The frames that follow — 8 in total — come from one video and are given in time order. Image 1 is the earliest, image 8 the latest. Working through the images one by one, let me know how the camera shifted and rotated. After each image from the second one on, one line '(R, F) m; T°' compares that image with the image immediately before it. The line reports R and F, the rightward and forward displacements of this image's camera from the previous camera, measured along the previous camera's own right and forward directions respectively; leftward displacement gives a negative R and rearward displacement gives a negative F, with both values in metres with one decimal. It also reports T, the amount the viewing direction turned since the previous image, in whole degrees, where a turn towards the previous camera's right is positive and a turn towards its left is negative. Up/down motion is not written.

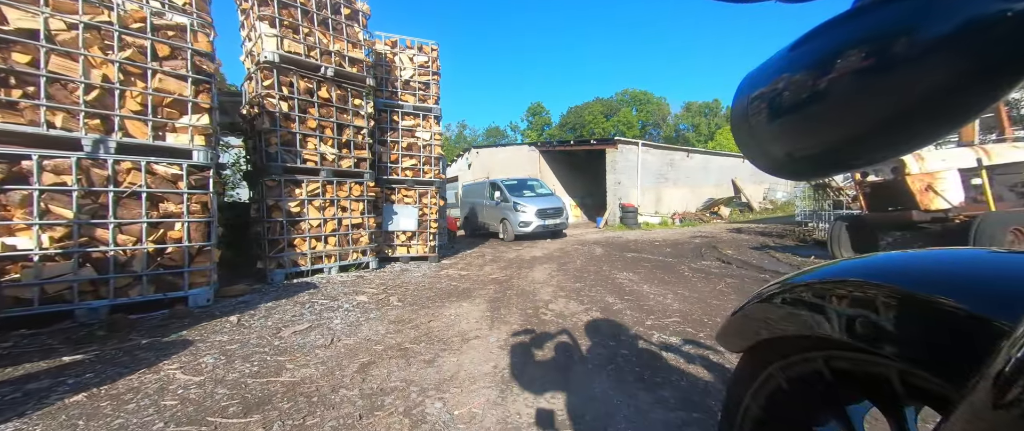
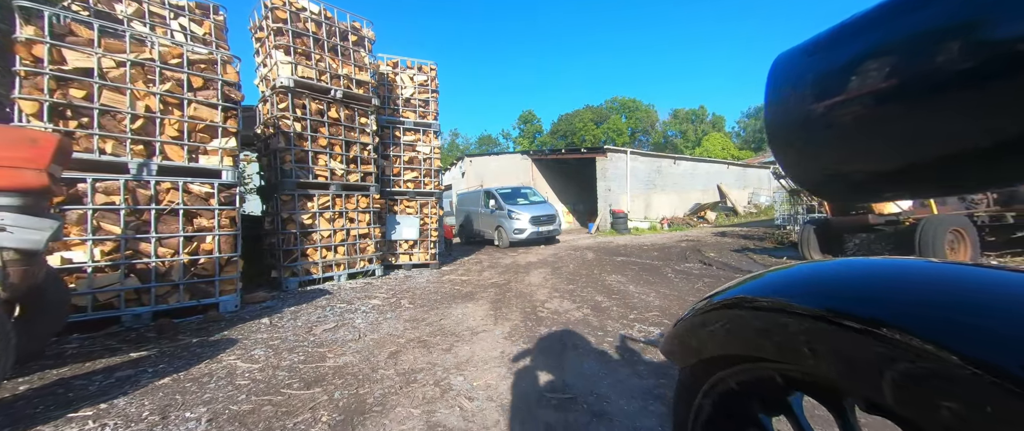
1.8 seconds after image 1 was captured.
(-0.1, -0.5) m; +1°
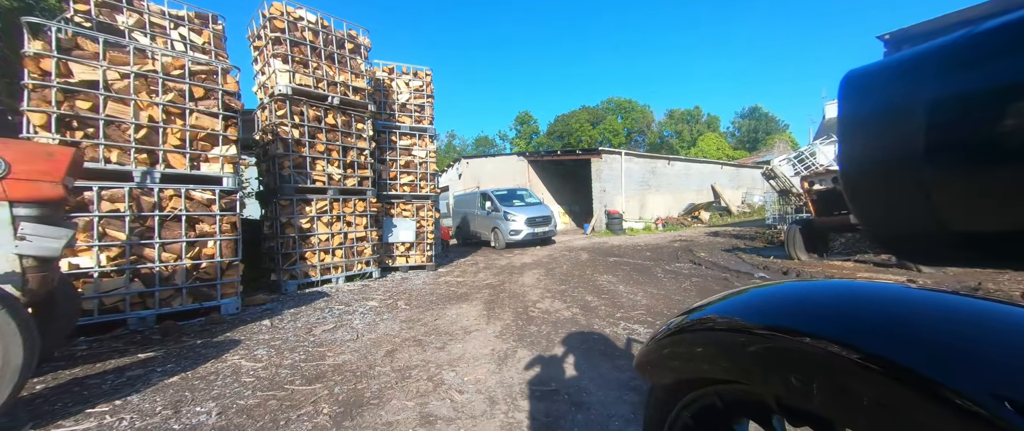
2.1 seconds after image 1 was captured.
(+0.1, -0.2) m; 0°
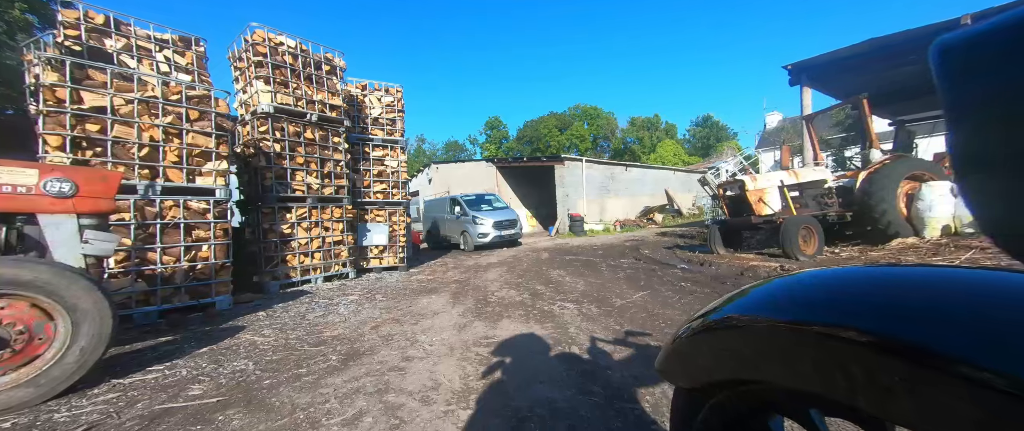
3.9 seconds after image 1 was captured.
(+0.2, -1.0) m; +5°
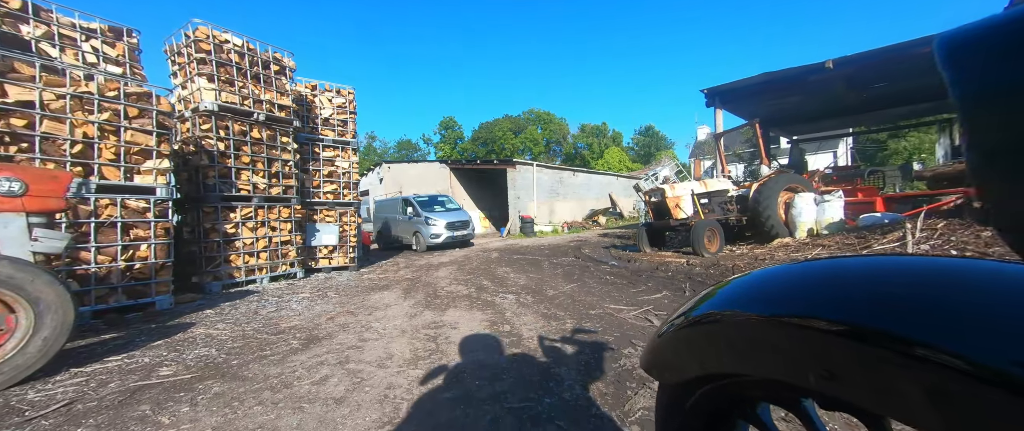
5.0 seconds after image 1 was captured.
(+0.1, -0.6) m; +7°
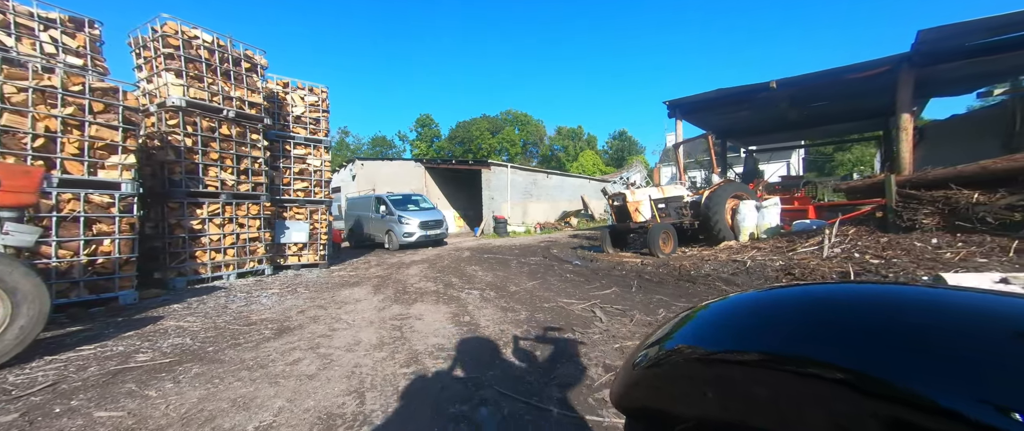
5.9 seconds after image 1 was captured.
(+0.2, -0.4) m; +4°
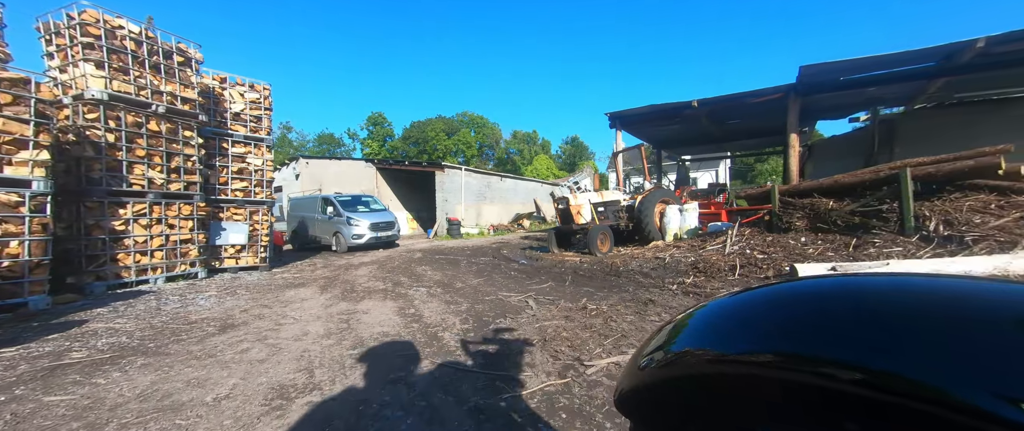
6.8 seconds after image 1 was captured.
(+0.1, -0.4) m; +7°
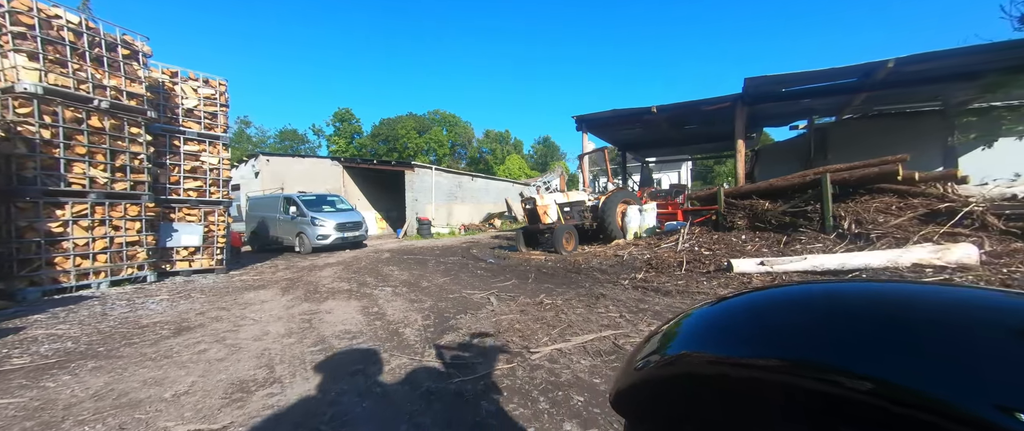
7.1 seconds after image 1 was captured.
(+0.1, -0.2) m; +4°
